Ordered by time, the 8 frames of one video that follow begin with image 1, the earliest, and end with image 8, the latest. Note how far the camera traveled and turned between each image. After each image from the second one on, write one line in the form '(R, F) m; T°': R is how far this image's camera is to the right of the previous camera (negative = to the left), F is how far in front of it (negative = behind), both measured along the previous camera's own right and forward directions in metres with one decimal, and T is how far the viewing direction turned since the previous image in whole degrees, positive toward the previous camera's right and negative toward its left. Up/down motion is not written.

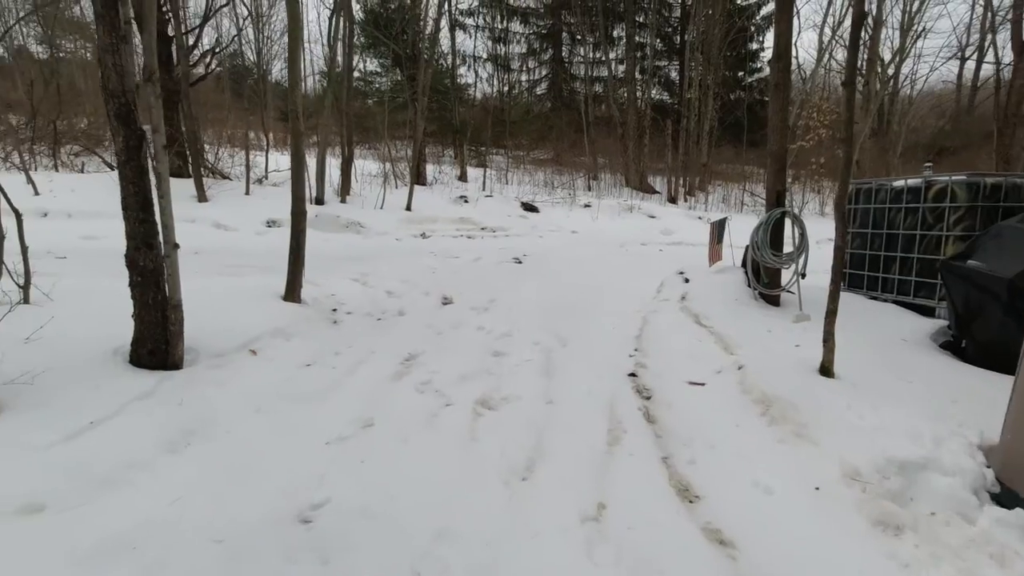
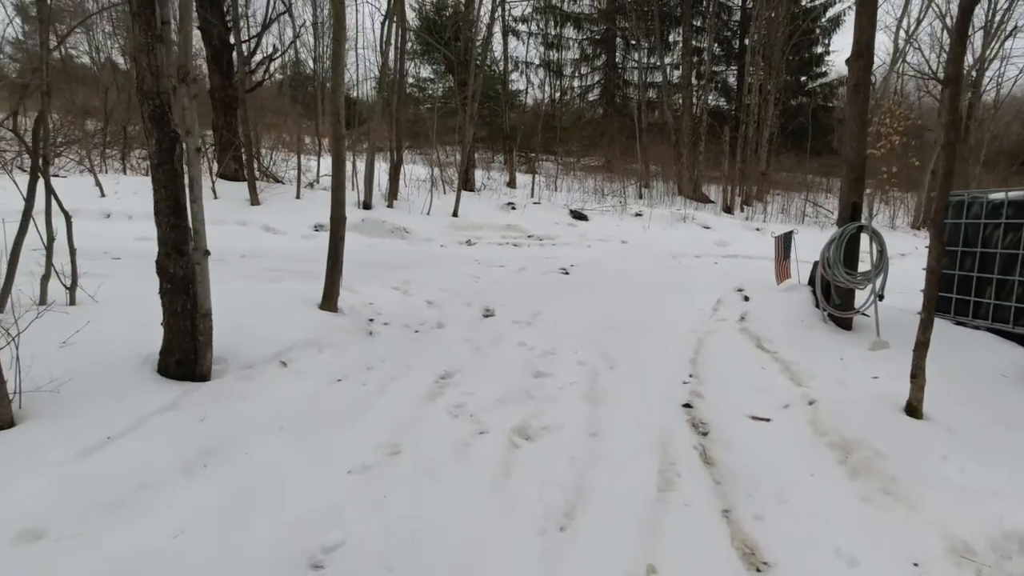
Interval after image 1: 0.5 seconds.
(0.0, +0.3) m; -5°
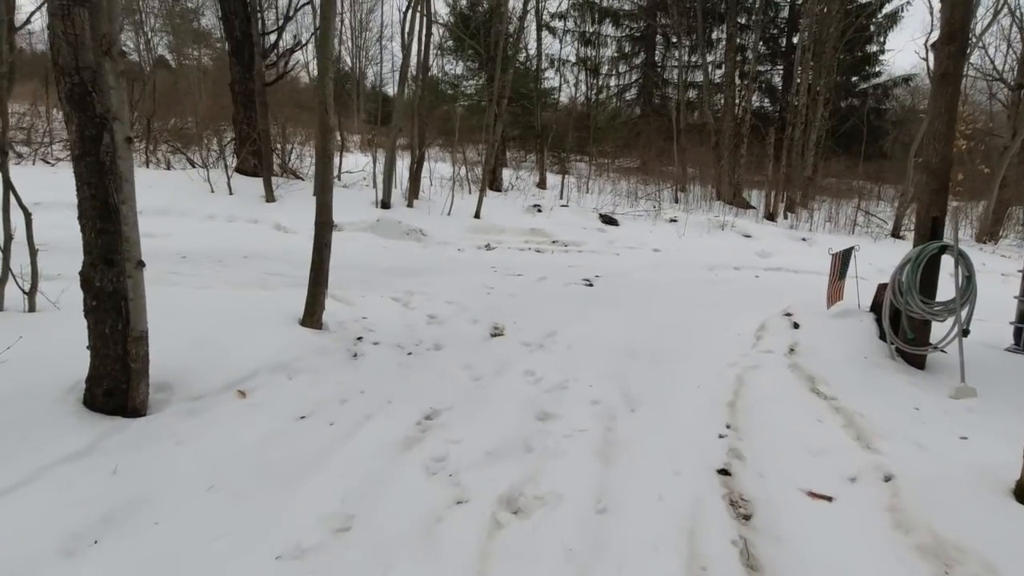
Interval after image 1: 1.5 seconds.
(+0.2, +0.6) m; -3°
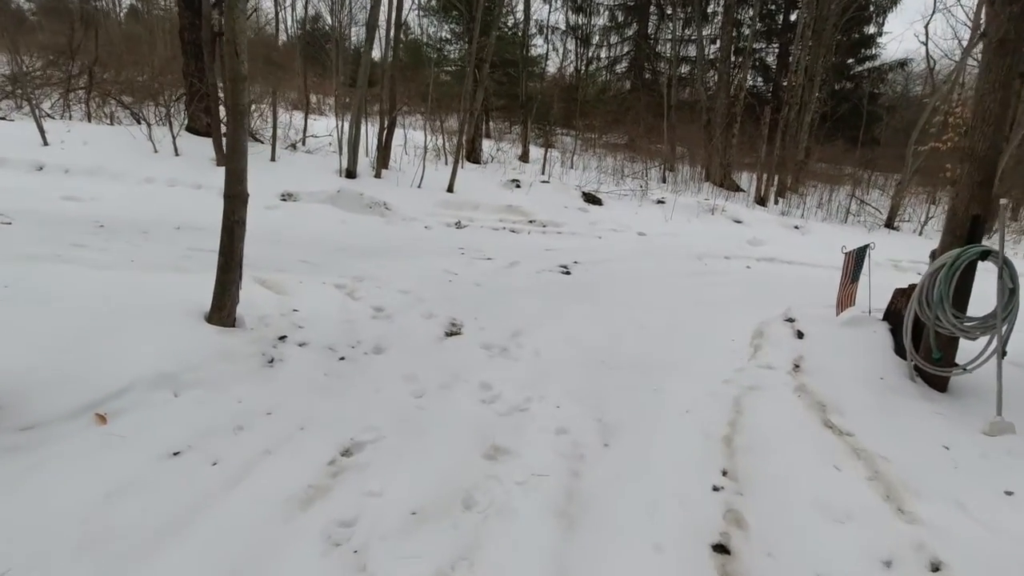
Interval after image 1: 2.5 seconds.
(+0.1, +0.6) m; +2°
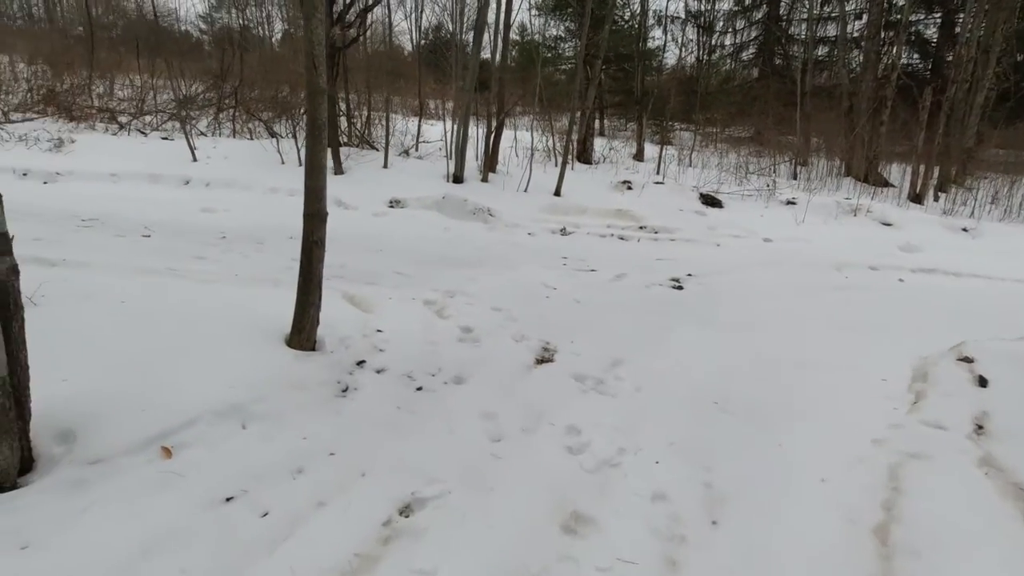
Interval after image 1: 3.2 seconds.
(+0.1, +0.4) m; -12°
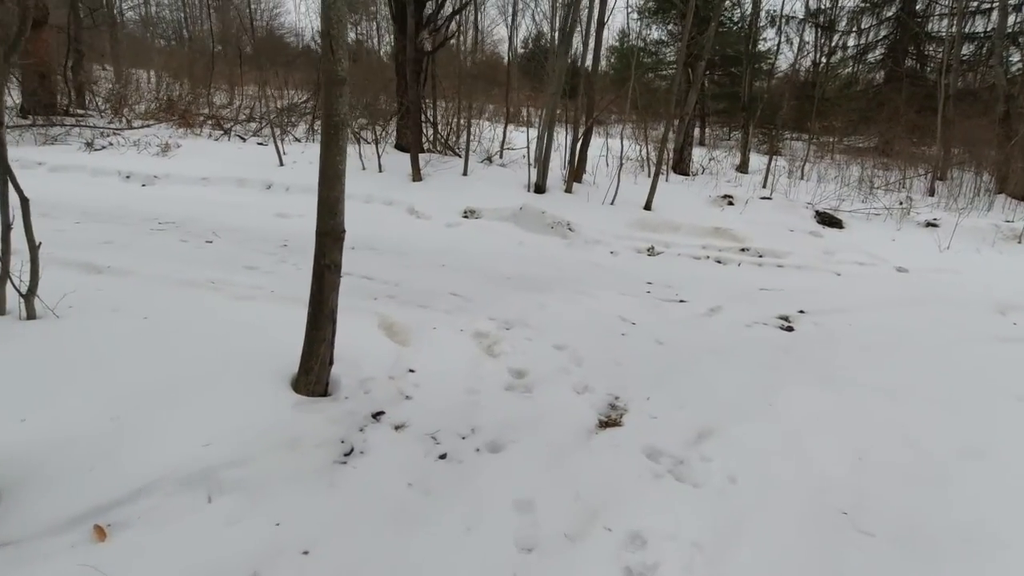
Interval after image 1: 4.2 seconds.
(+0.1, +0.7) m; -9°
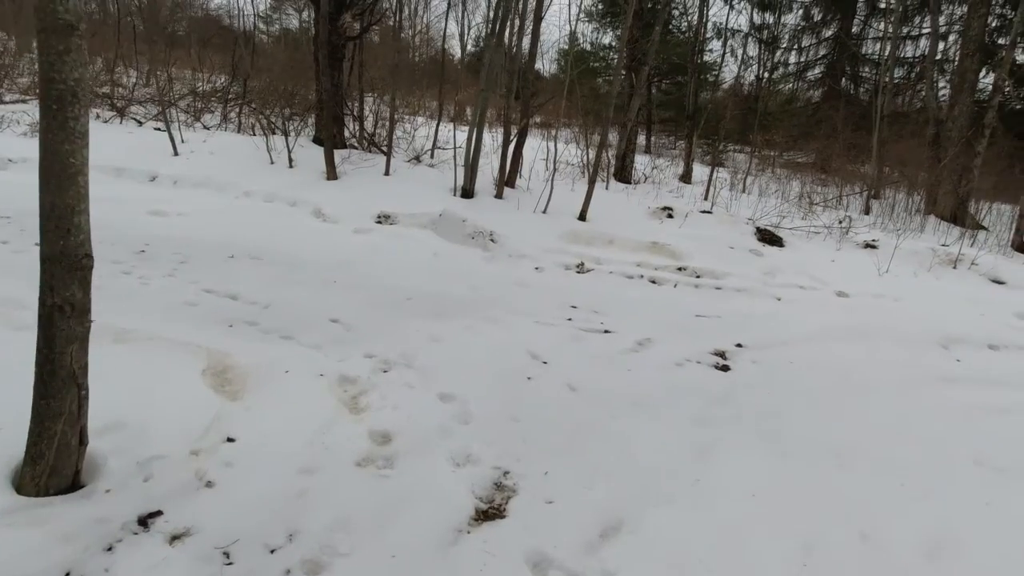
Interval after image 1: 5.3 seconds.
(+0.3, +0.7) m; +5°
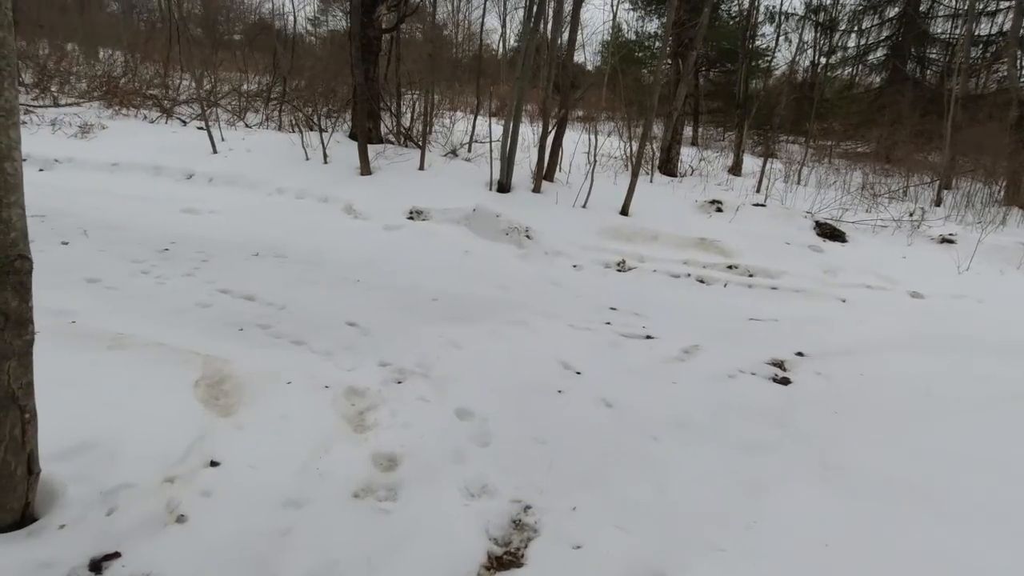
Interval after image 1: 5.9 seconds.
(+0.1, +0.3) m; -4°
